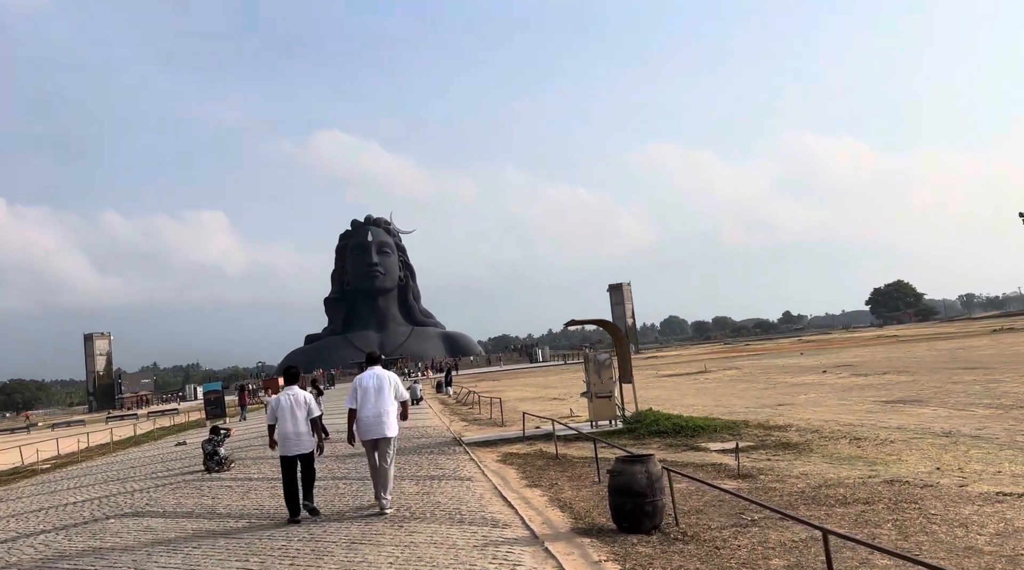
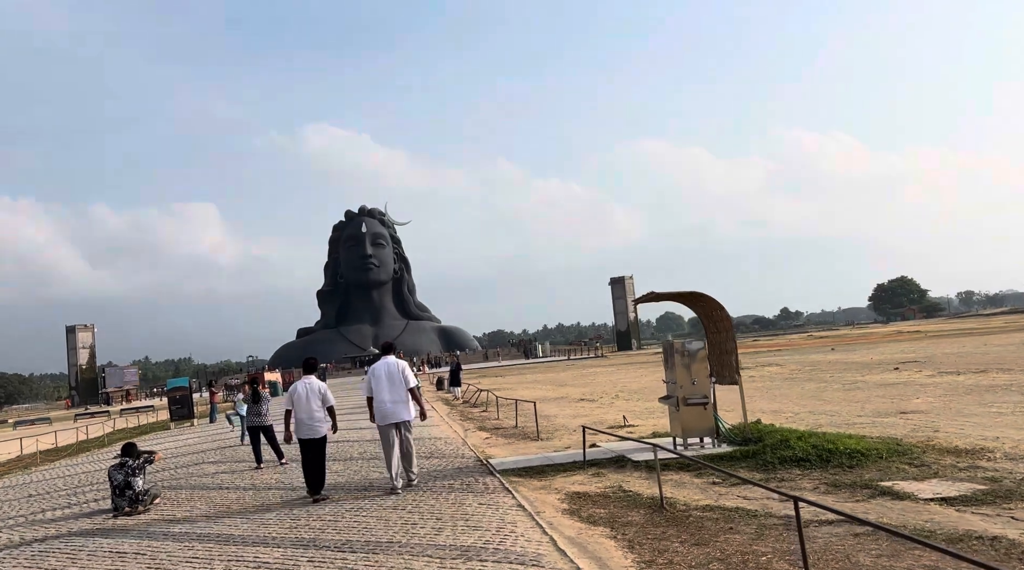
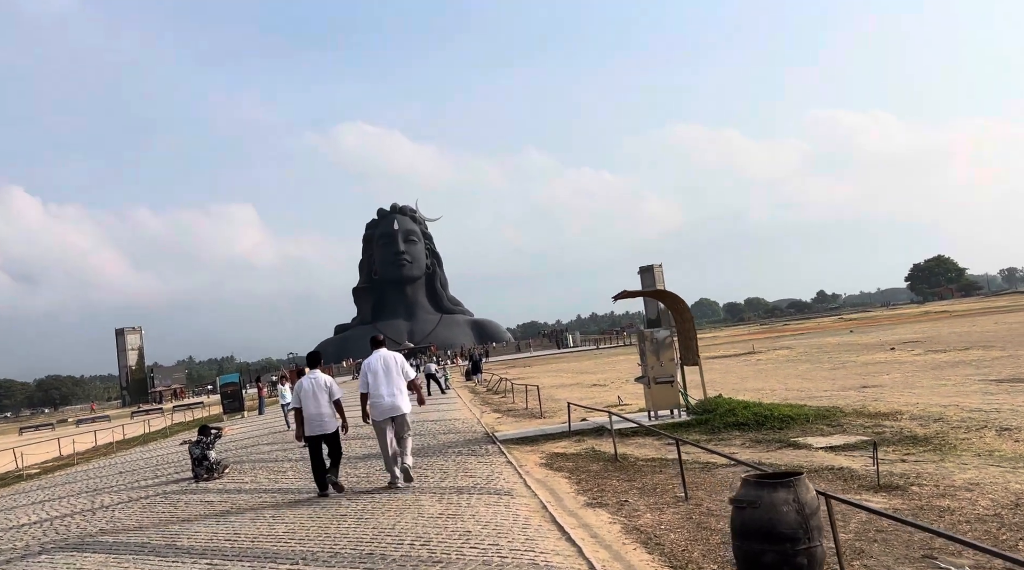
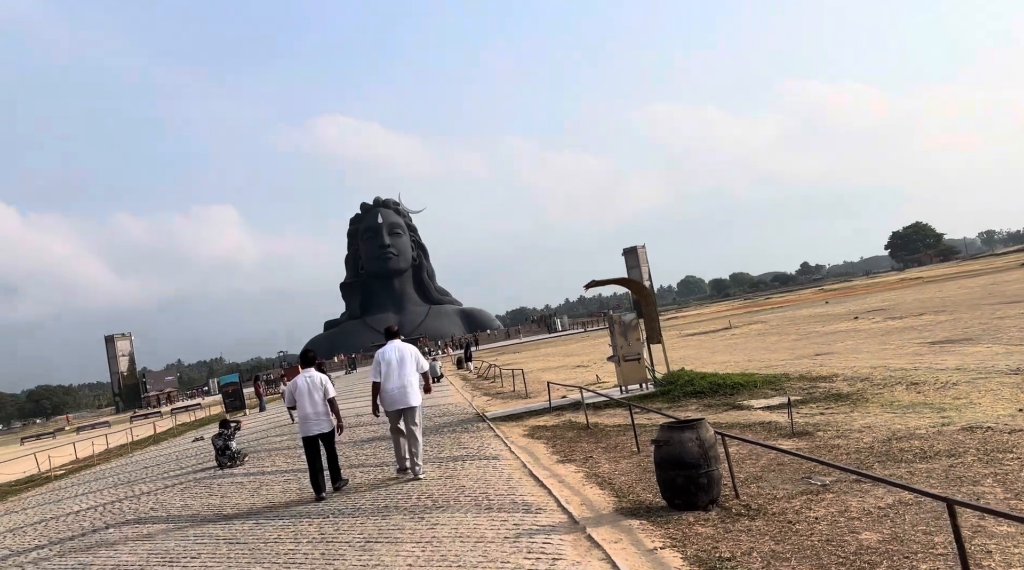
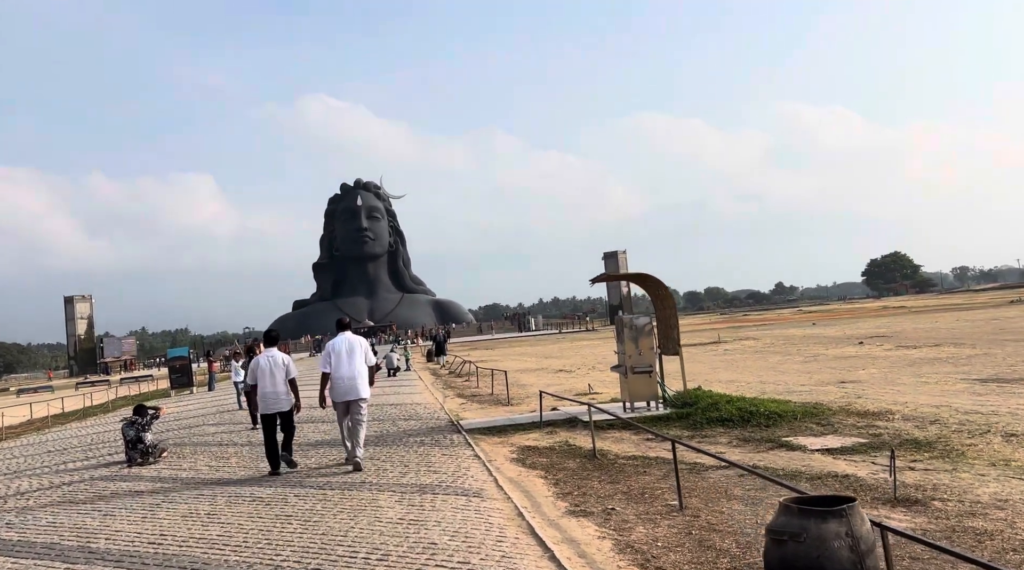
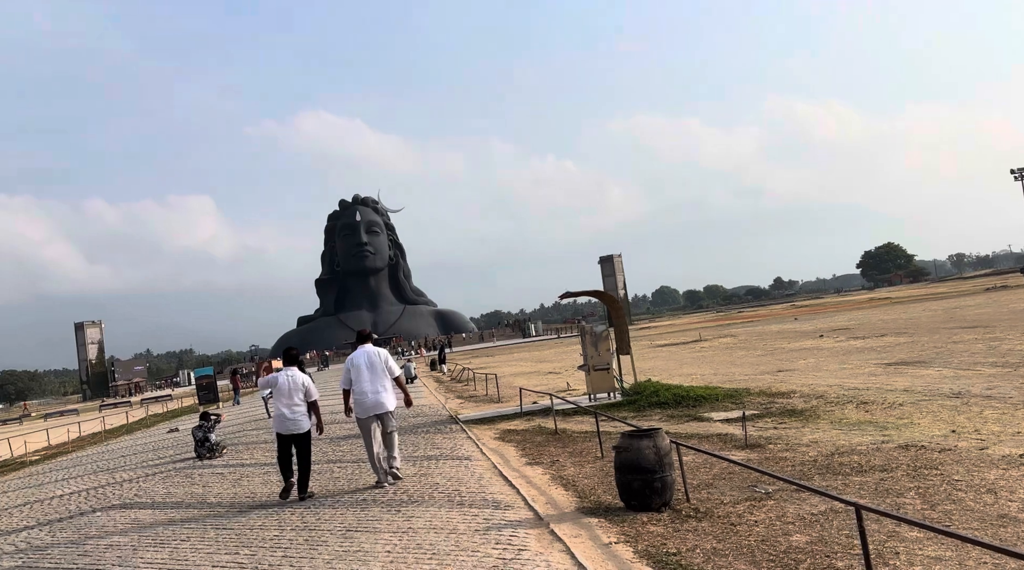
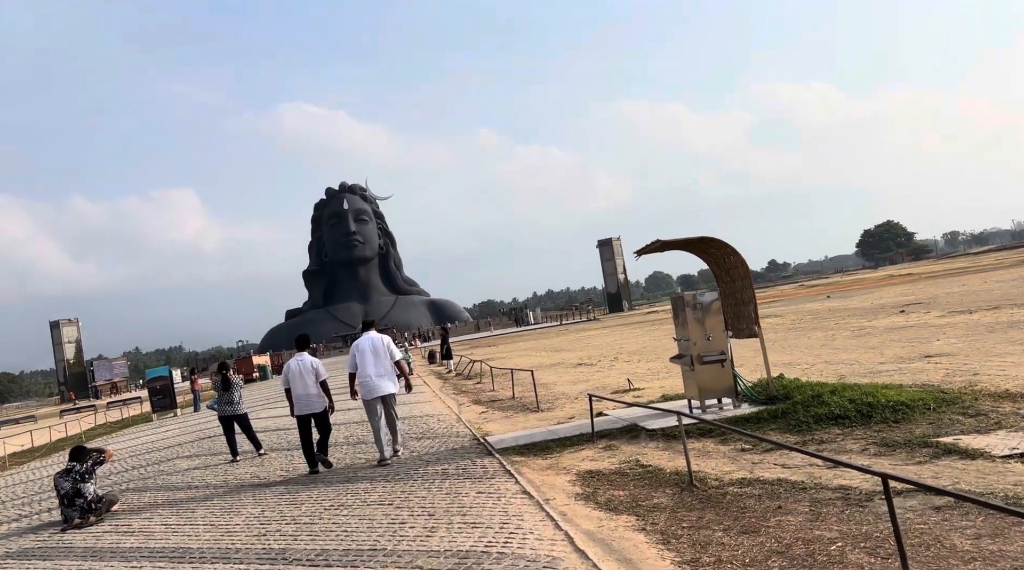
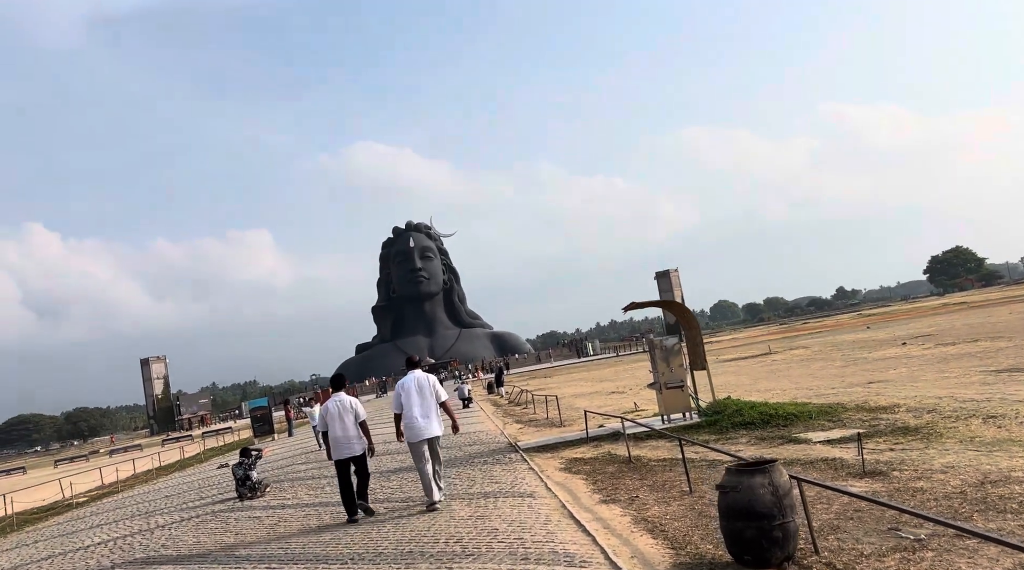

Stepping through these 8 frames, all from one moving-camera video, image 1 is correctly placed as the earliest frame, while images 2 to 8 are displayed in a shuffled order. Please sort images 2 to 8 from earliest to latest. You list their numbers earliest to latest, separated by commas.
6, 4, 8, 3, 5, 2, 7
